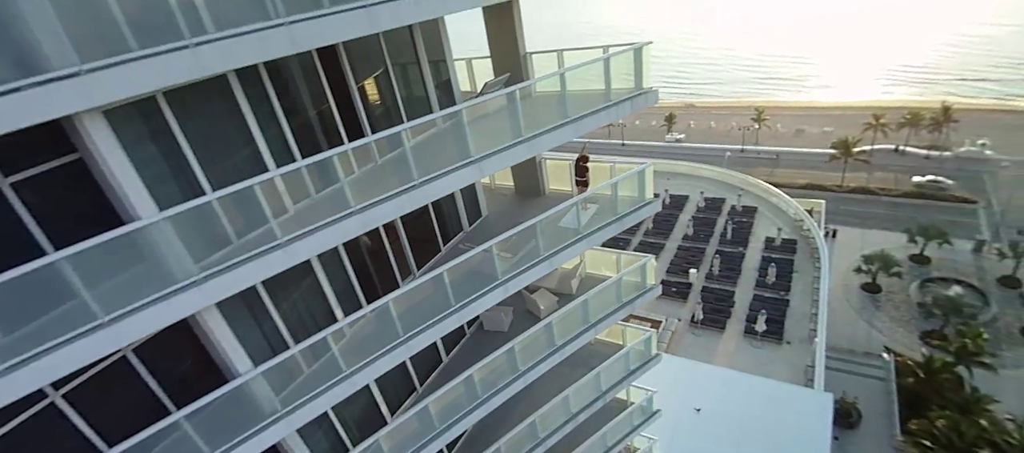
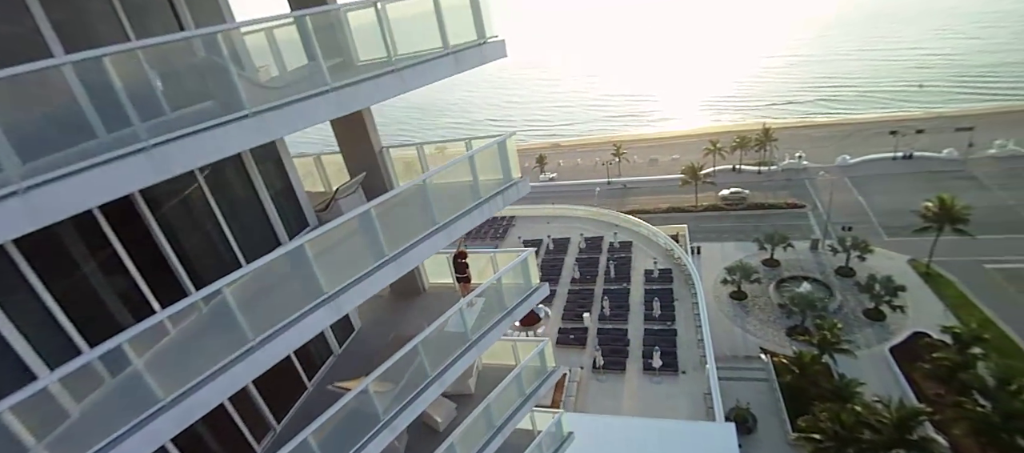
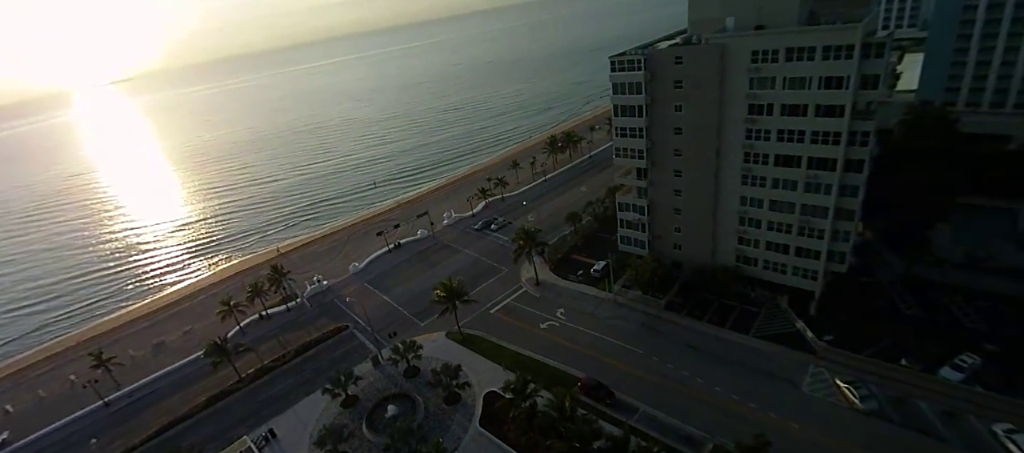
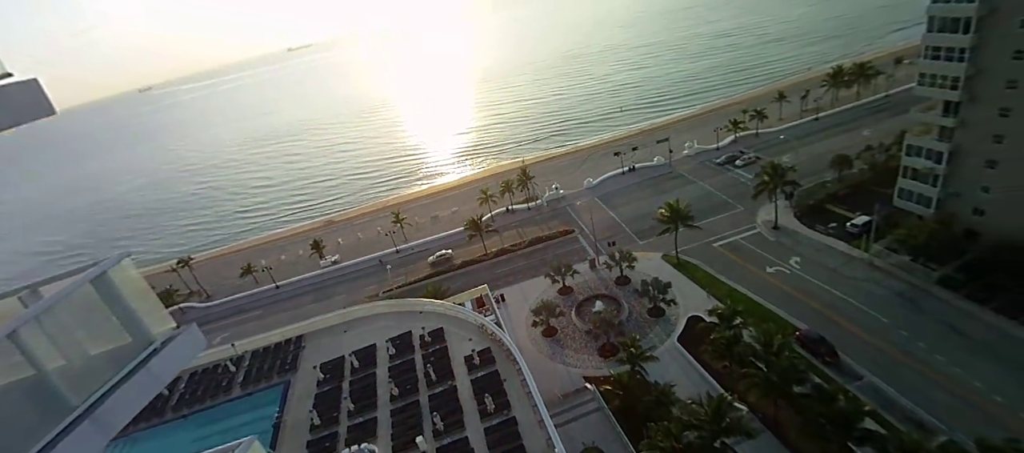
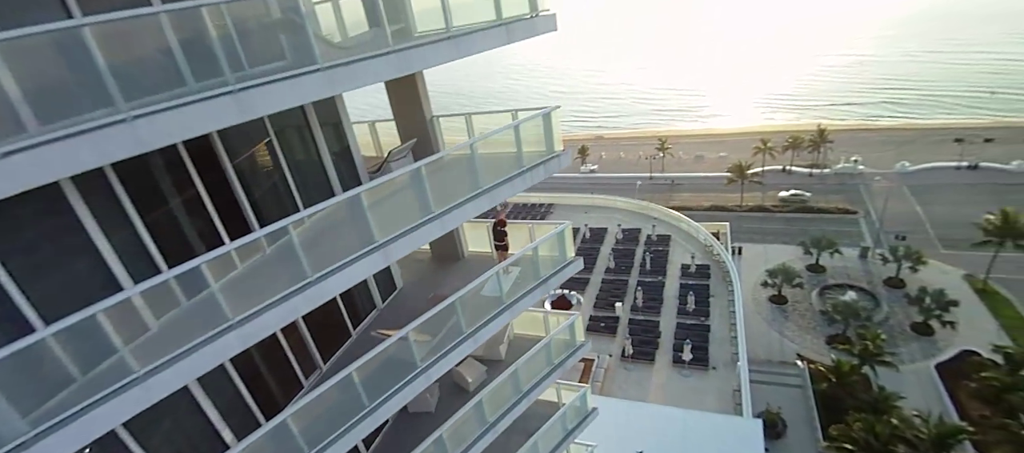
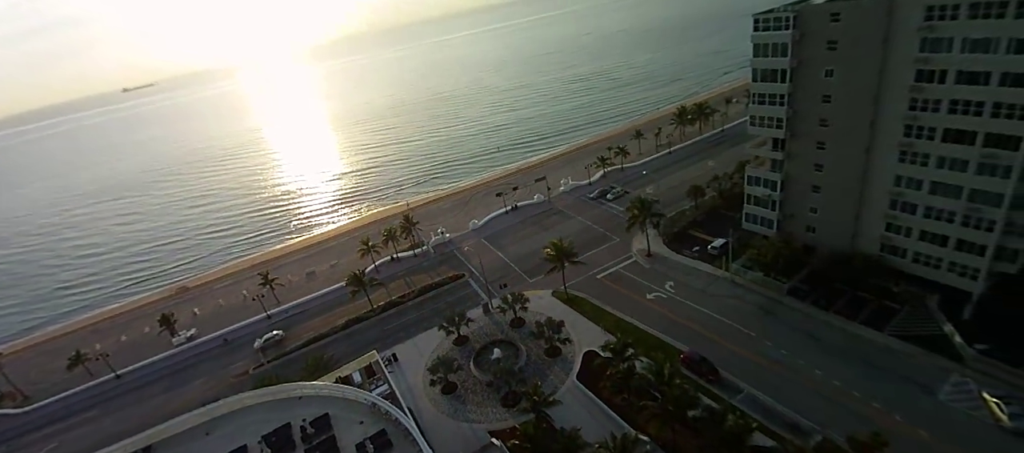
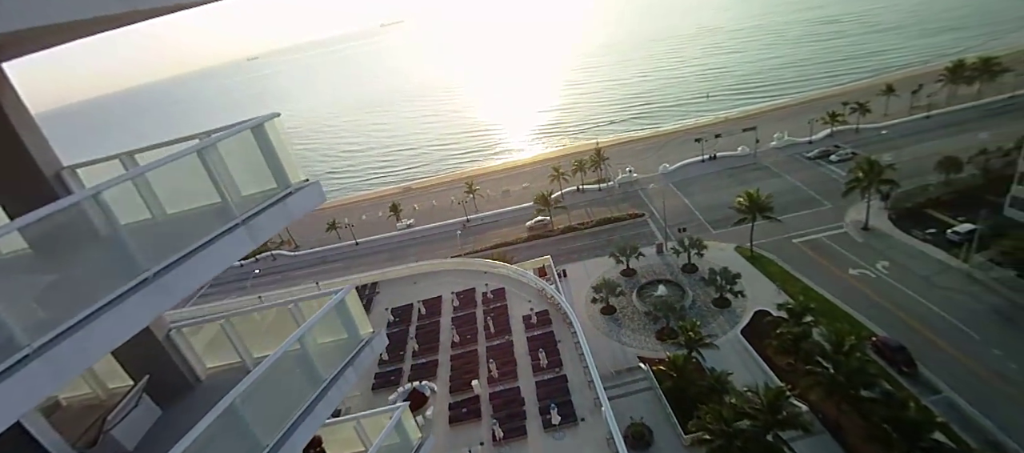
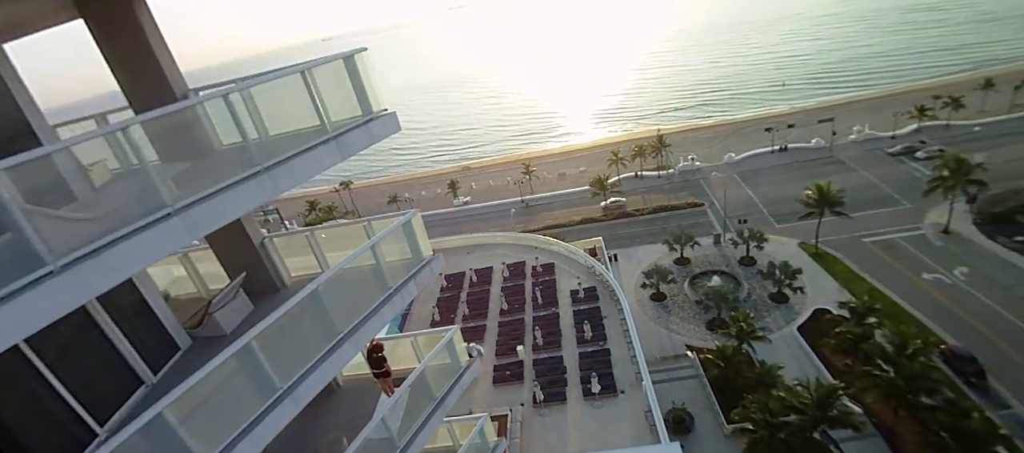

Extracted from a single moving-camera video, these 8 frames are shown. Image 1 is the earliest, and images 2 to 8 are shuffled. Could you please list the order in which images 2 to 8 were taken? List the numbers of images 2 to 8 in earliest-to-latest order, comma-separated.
5, 2, 8, 7, 4, 6, 3
